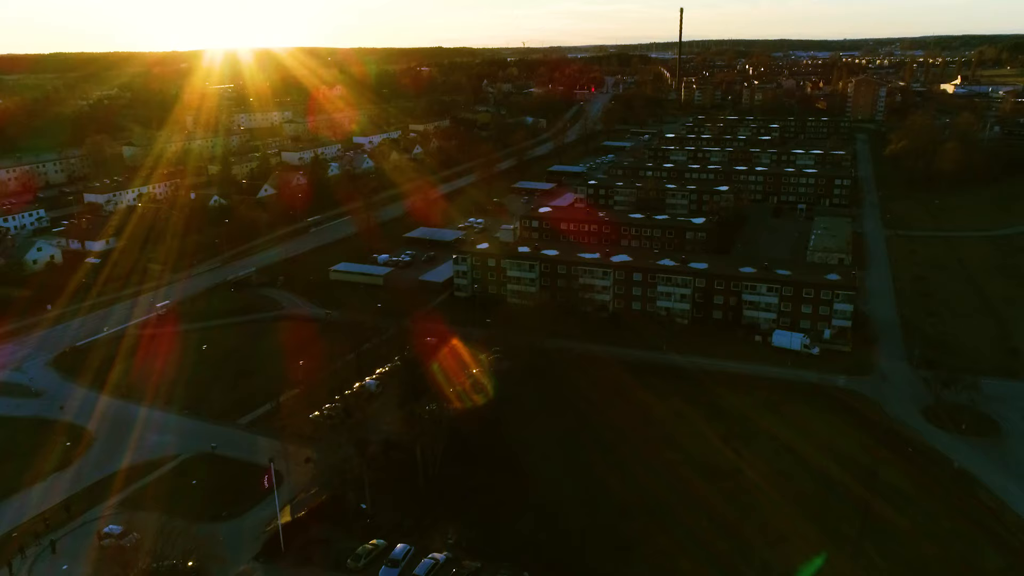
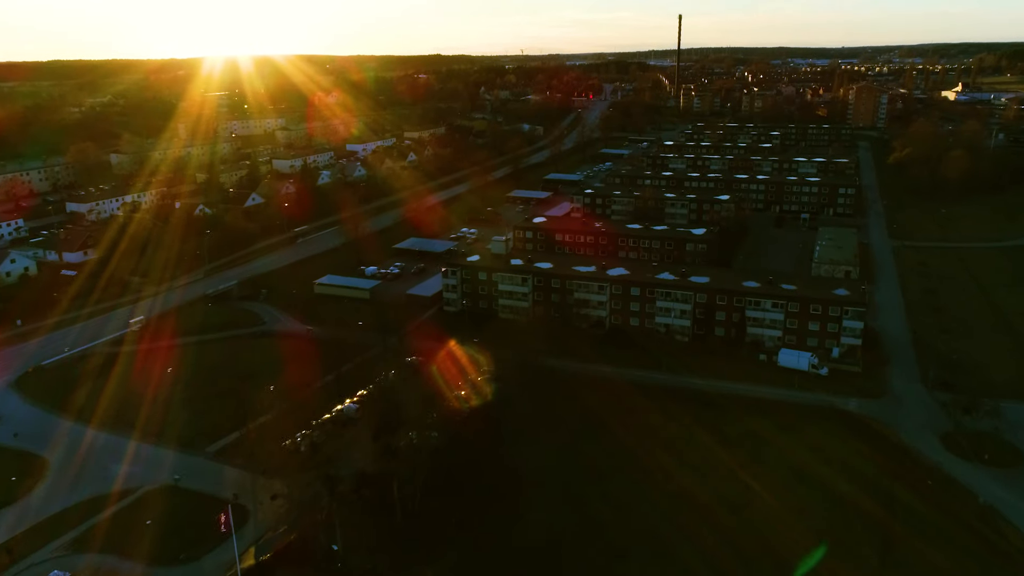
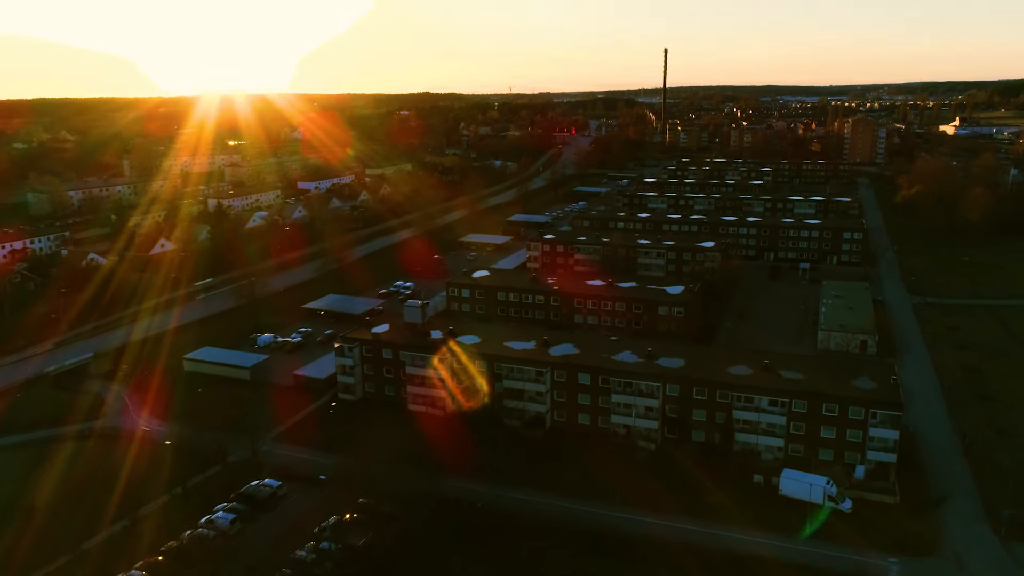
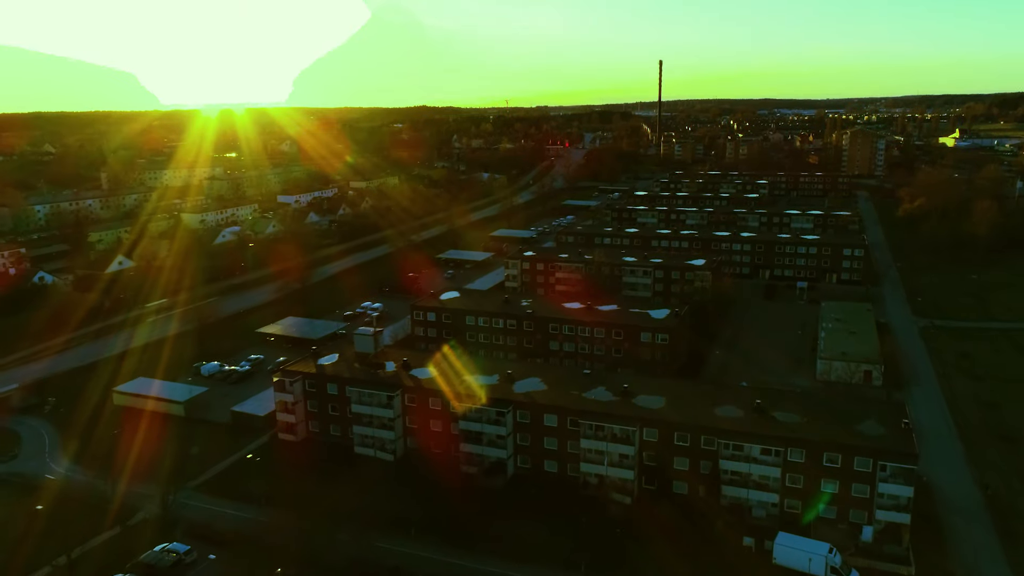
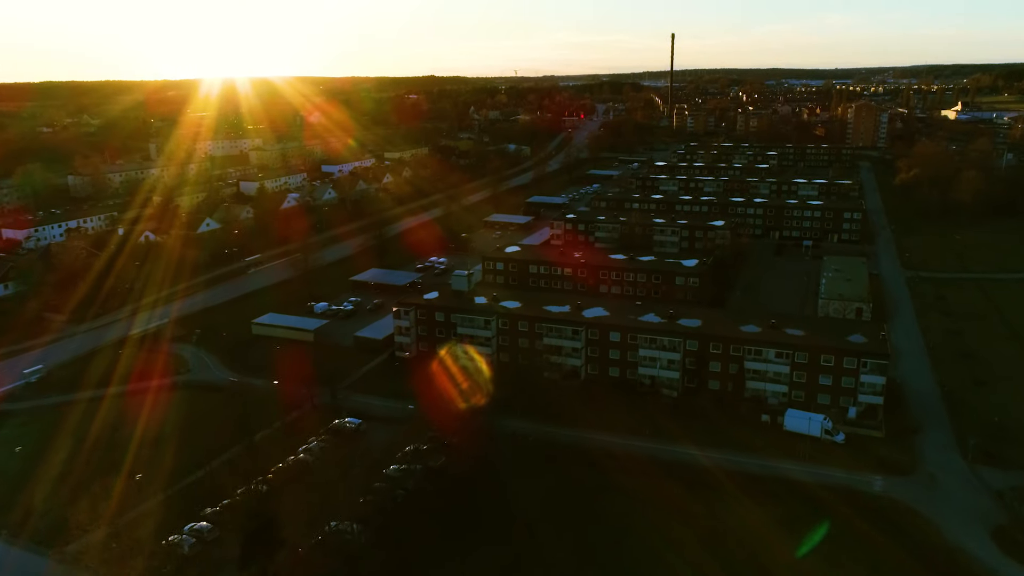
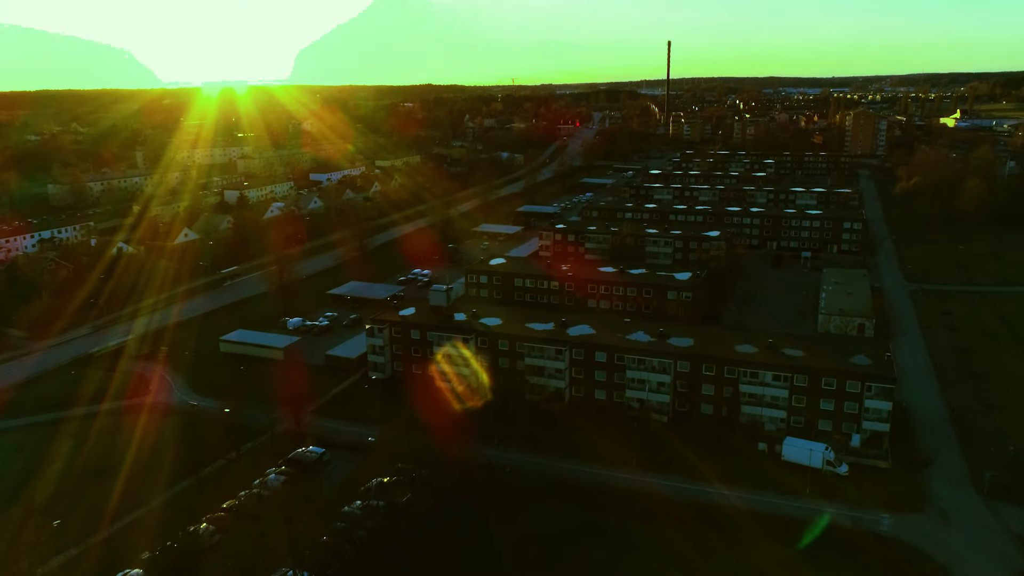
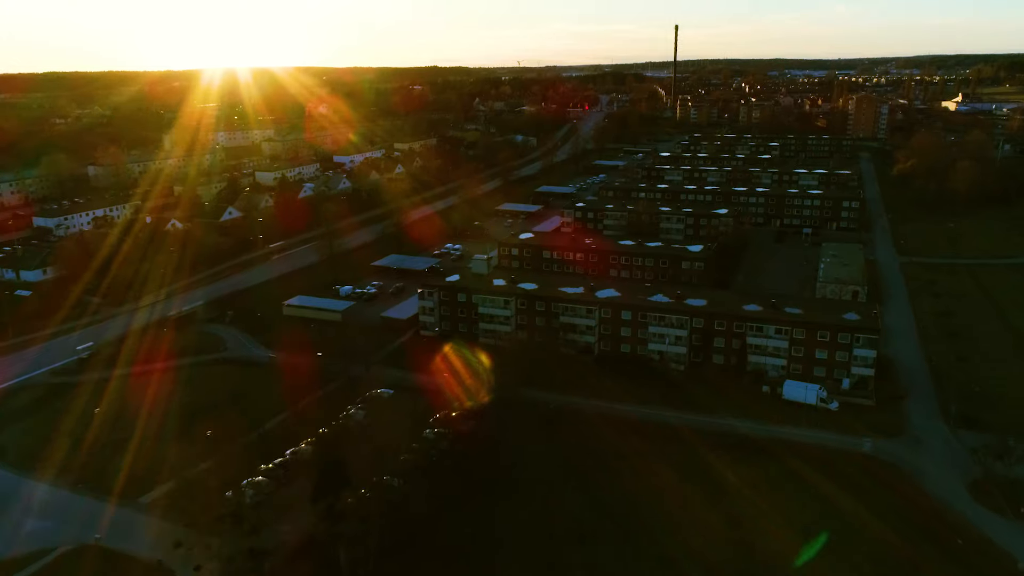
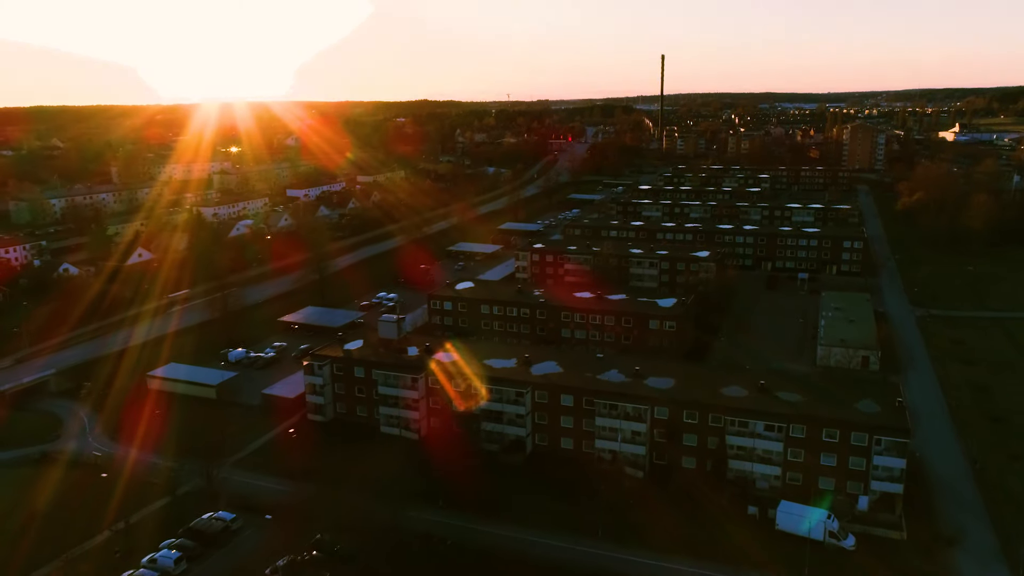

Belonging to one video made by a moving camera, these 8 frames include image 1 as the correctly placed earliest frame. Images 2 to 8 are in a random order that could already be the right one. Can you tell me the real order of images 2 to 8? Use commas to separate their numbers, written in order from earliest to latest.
2, 7, 5, 6, 3, 8, 4
